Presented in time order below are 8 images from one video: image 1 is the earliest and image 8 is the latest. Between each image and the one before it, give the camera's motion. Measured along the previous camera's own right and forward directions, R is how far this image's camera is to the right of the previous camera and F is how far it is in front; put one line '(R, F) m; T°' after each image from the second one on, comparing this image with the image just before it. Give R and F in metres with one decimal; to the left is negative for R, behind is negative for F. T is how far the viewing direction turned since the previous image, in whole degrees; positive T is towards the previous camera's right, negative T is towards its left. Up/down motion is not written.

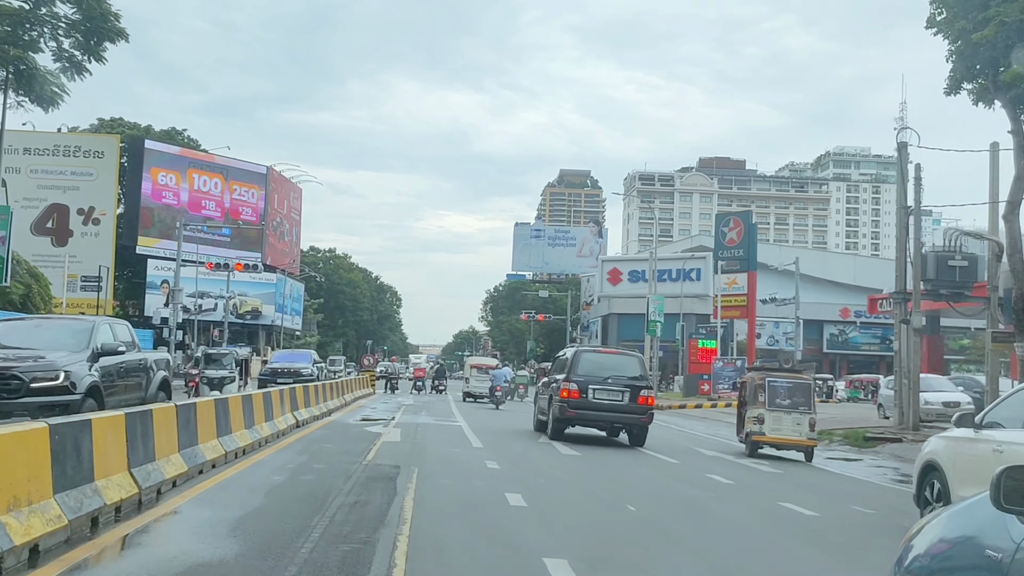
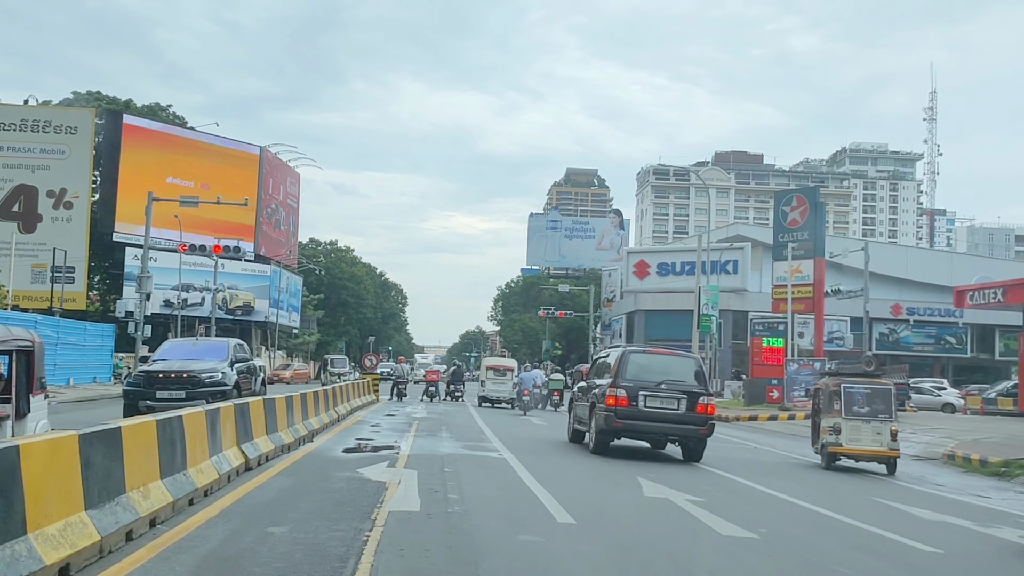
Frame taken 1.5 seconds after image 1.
(-0.6, +5.4) m; 0°
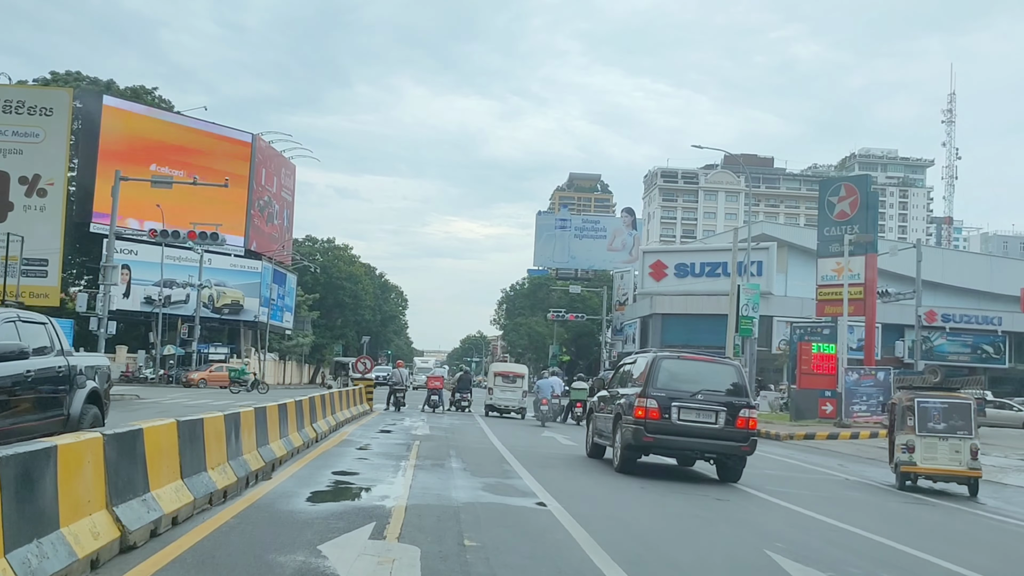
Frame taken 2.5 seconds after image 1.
(-0.3, +3.5) m; 0°
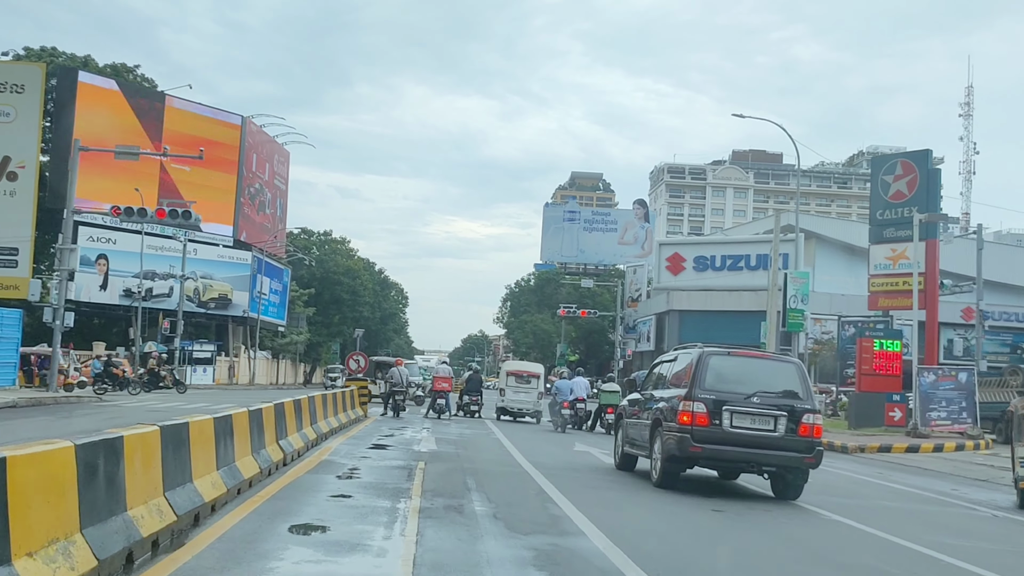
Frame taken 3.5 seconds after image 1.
(-0.3, +3.3) m; 0°
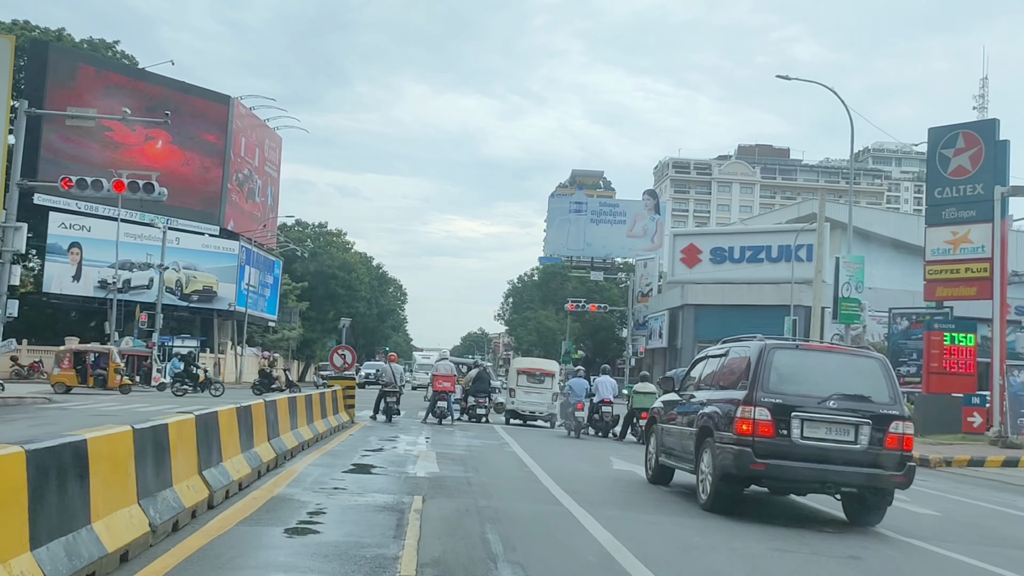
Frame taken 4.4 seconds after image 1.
(-0.2, +3.0) m; 0°
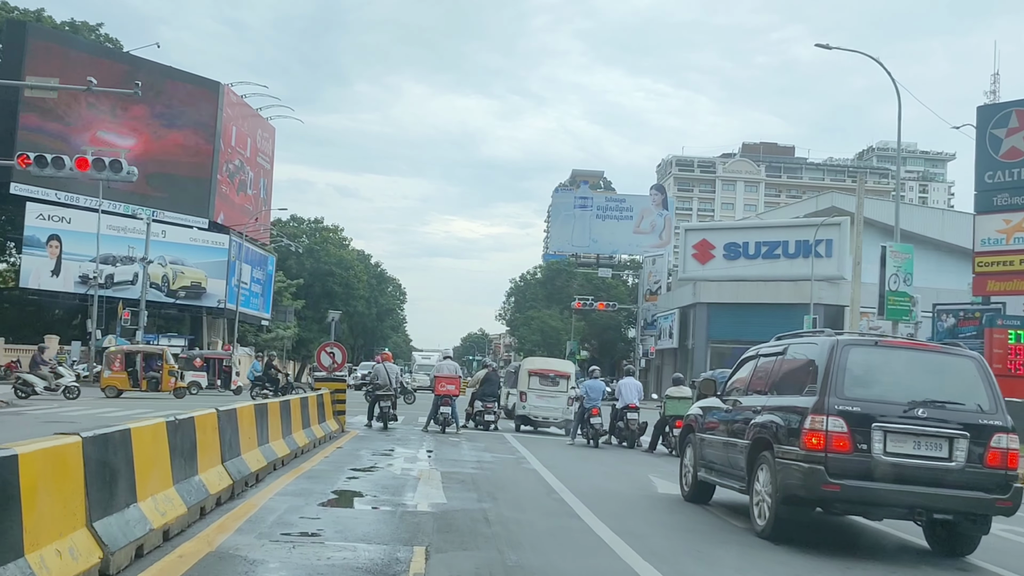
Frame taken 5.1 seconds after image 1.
(-0.2, +2.1) m; 0°
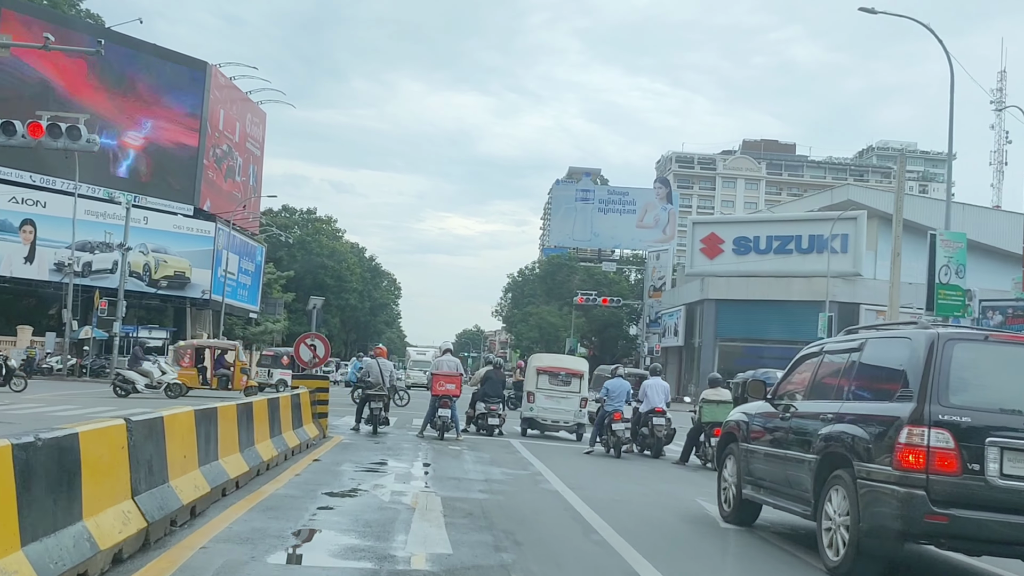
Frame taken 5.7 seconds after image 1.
(-0.2, +2.0) m; 0°
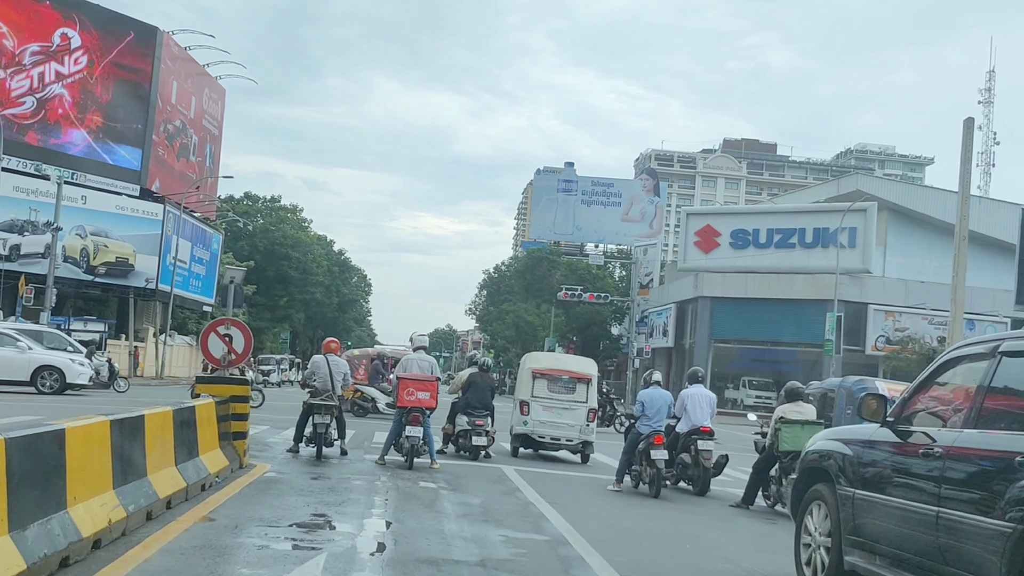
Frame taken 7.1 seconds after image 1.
(-0.2, +3.5) m; +1°
